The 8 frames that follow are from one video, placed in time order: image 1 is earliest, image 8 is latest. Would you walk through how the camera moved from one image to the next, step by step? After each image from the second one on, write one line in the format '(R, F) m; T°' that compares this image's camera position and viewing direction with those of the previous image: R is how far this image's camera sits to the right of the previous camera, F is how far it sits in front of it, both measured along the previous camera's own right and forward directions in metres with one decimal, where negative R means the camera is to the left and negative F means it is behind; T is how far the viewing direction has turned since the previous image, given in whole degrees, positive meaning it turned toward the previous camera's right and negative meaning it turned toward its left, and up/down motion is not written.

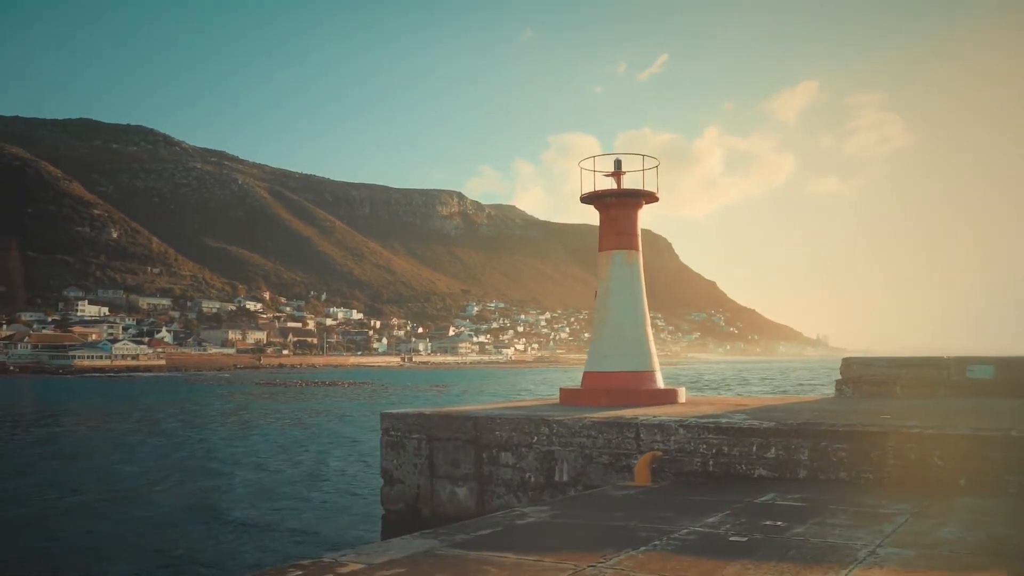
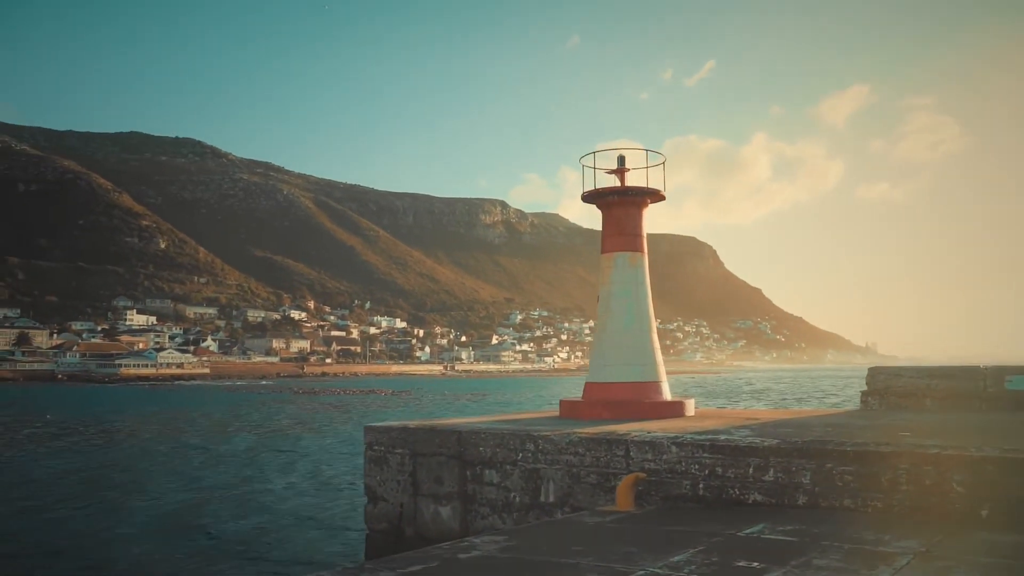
(+0.7, +0.8) m; -3°
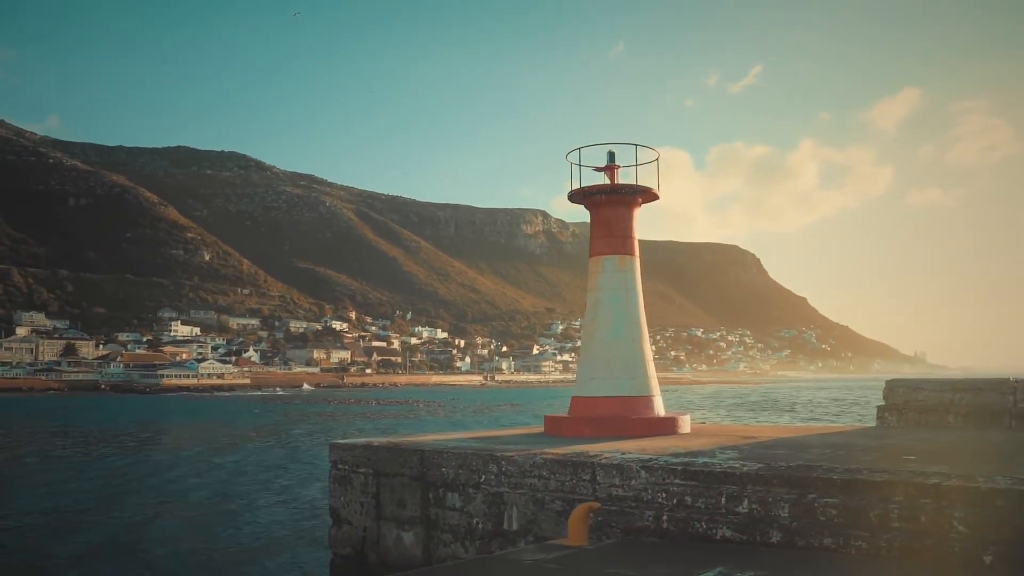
(+0.8, +0.8) m; -3°
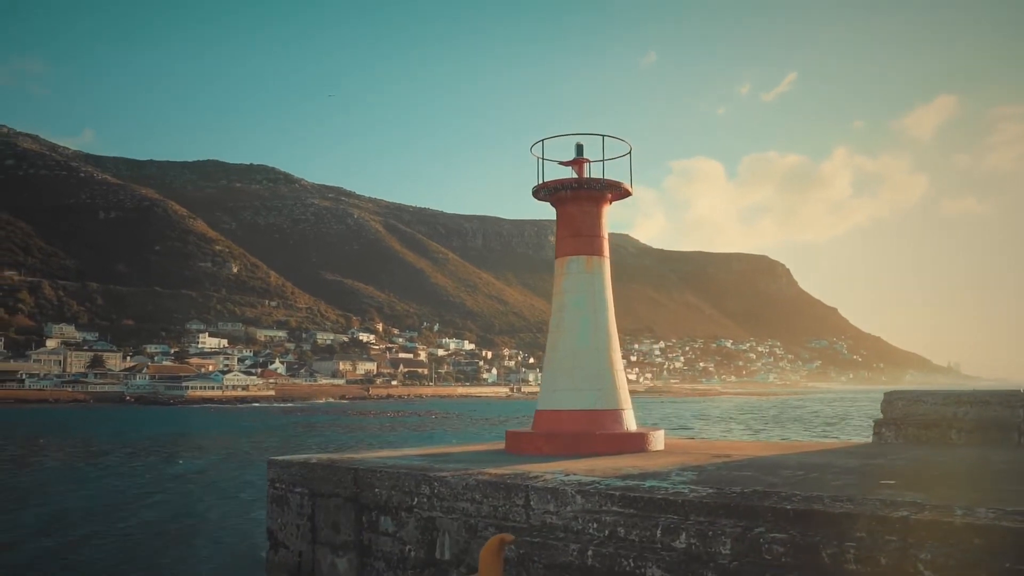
(+0.9, +0.9) m; -2°
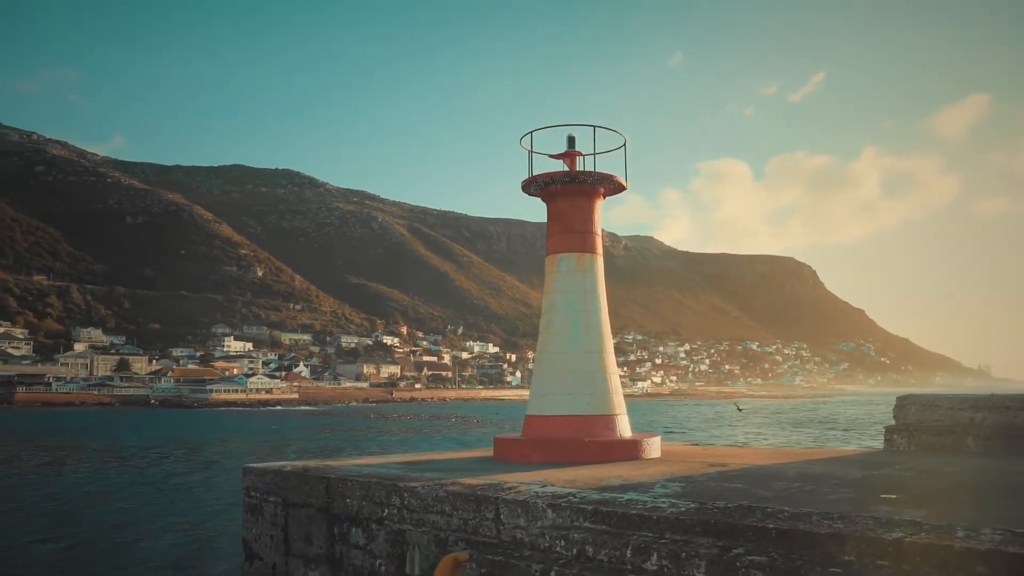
(+0.4, +0.5) m; -2°
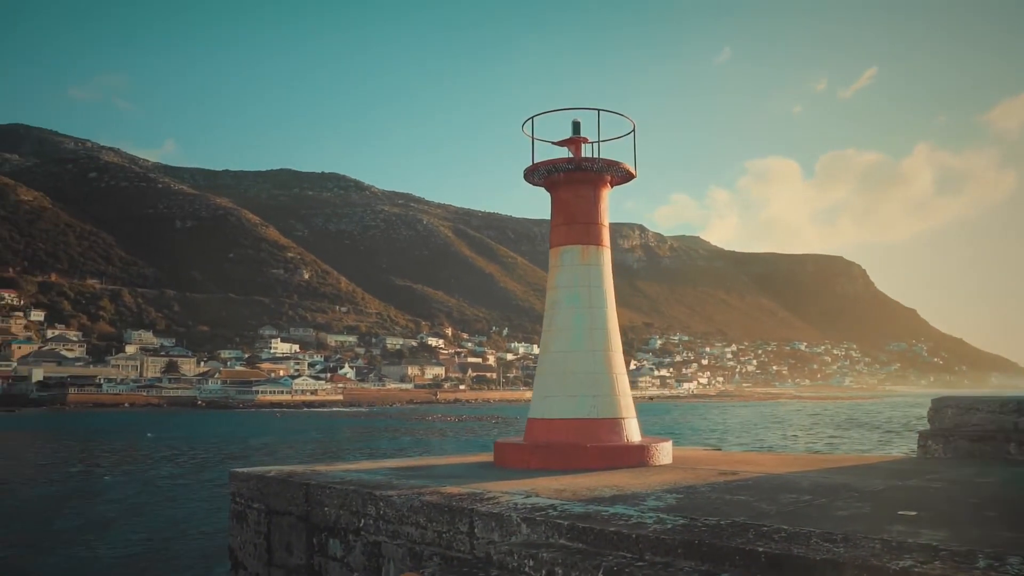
(+0.5, +0.6) m; -3°
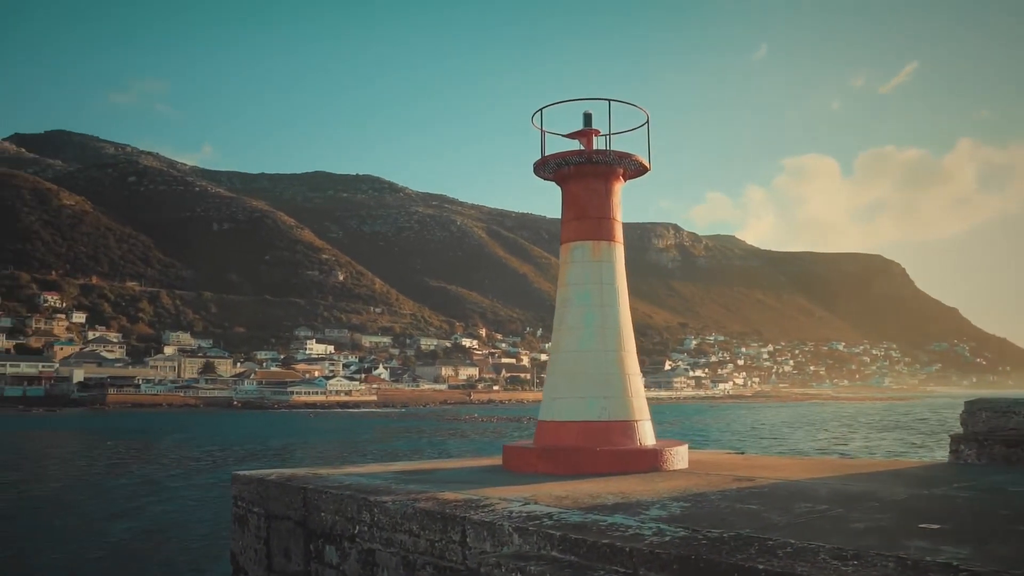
(+0.3, +0.3) m; -2°
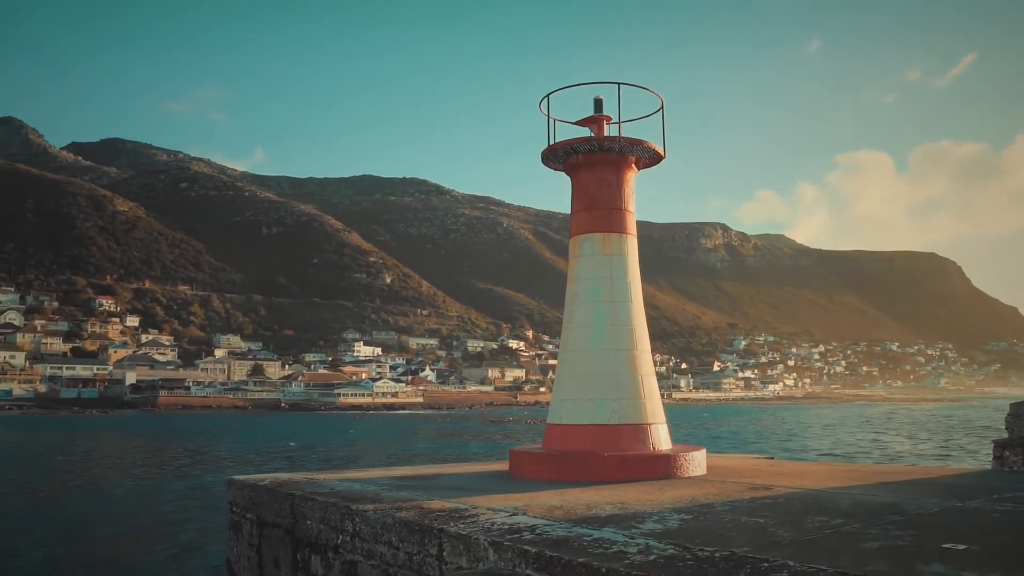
(+0.4, +0.4) m; -3°
